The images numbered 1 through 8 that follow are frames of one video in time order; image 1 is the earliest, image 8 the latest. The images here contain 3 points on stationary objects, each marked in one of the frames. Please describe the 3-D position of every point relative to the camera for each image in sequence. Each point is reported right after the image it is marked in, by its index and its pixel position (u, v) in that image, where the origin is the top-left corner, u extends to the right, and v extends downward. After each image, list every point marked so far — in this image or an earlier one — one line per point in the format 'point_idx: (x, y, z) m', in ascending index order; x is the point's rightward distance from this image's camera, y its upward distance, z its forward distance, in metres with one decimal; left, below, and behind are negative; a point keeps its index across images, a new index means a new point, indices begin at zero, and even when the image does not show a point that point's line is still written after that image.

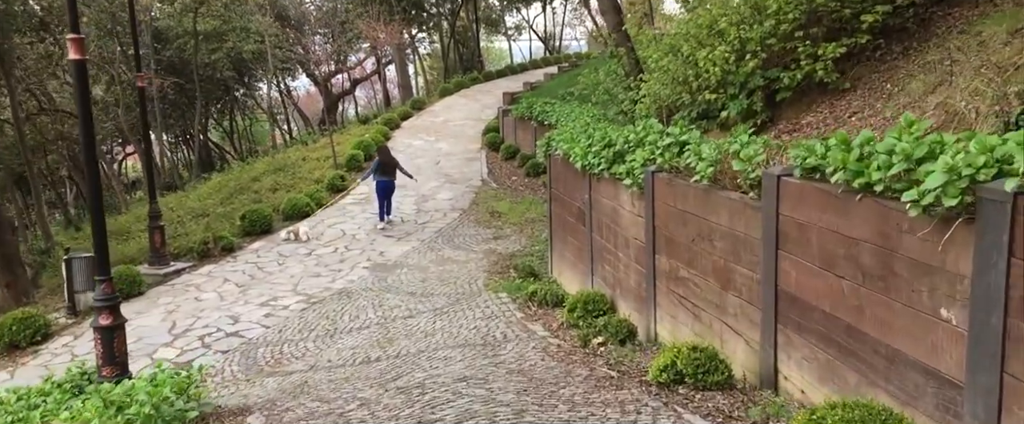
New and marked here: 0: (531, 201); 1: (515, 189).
0: (+0.3, +0.2, +13.3) m
1: (0.0, +0.4, +14.4) m
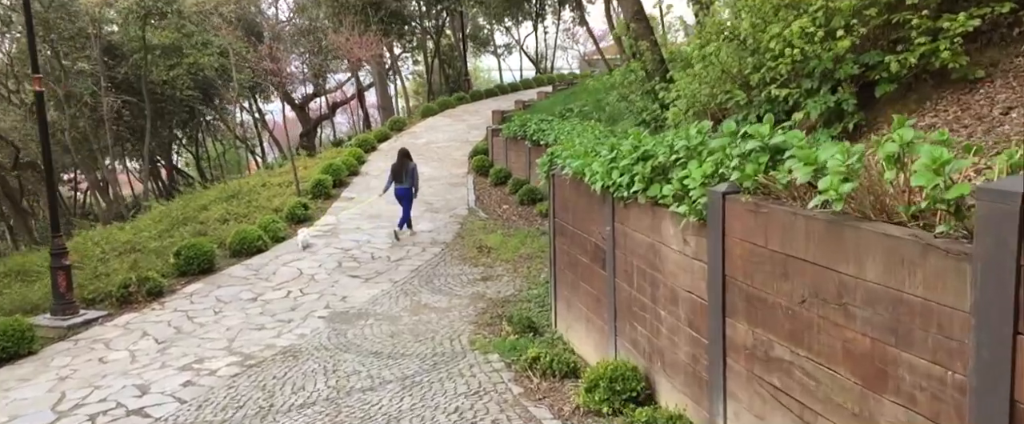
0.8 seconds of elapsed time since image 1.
0: (+0.2, -0.3, +11.3) m
1: (-0.1, -0.1, +12.4) m
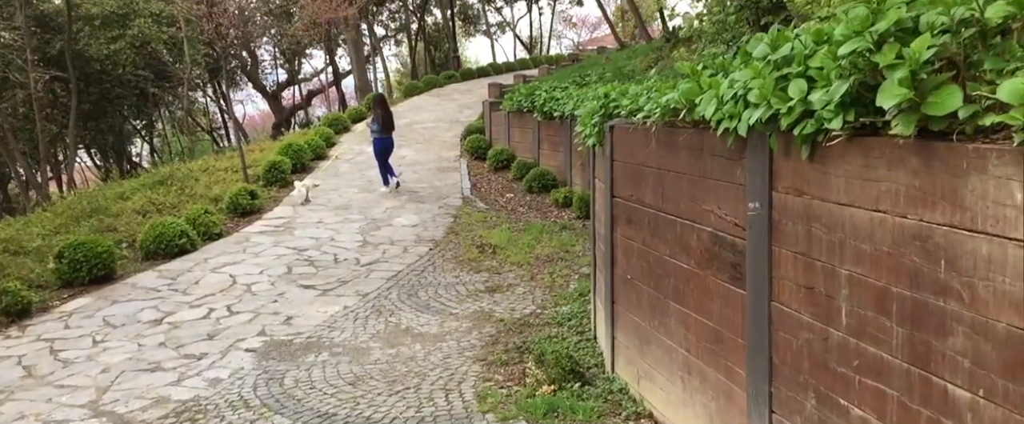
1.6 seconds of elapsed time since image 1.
0: (+0.3, -0.2, +8.6) m
1: (0.0, 0.0, +9.7) m
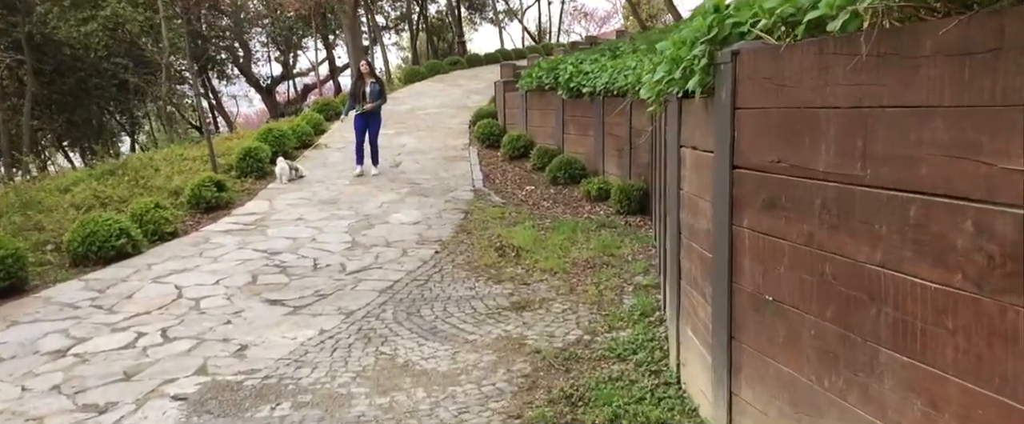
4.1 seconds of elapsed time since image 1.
0: (+0.5, -0.1, +6.9) m
1: (+0.2, +0.1, +8.0) m
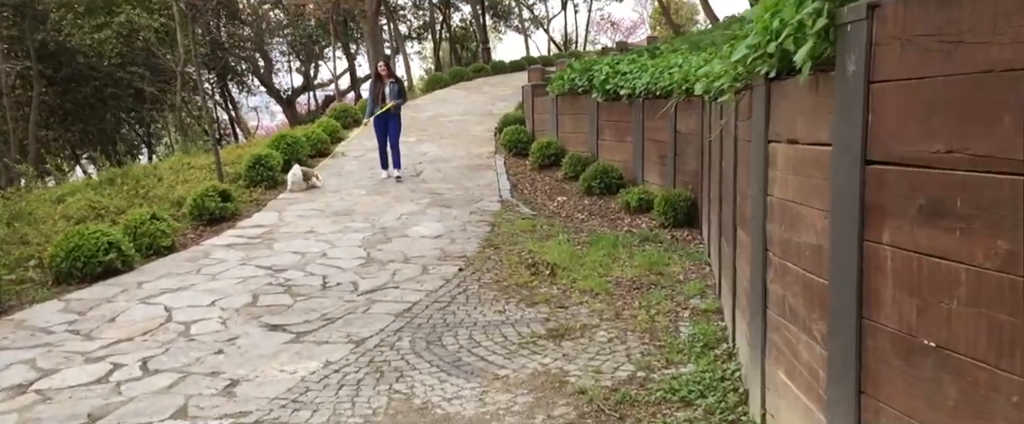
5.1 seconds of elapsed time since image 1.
0: (+0.7, -0.2, +6.2) m
1: (+0.5, 0.0, +7.3) m
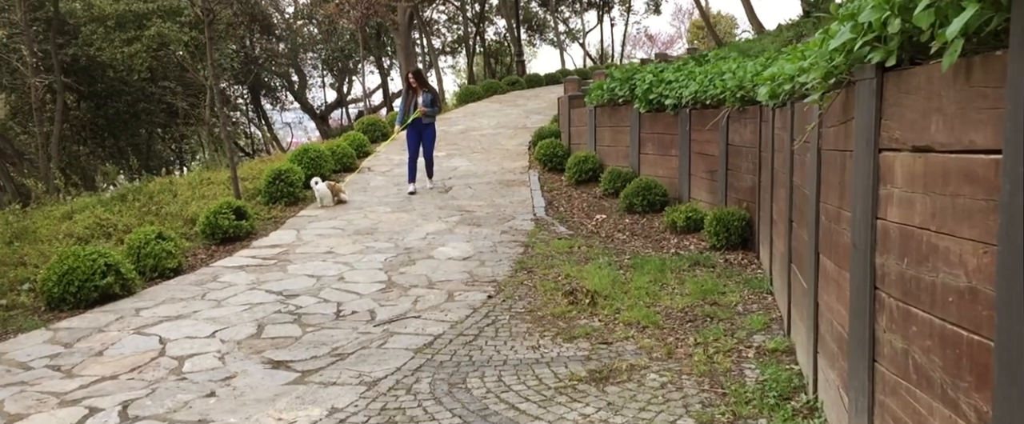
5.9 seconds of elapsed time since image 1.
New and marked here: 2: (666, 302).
0: (+0.9, -0.3, +5.6) m
1: (+0.7, -0.2, +6.7) m
2: (+0.8, -0.5, +4.7) m
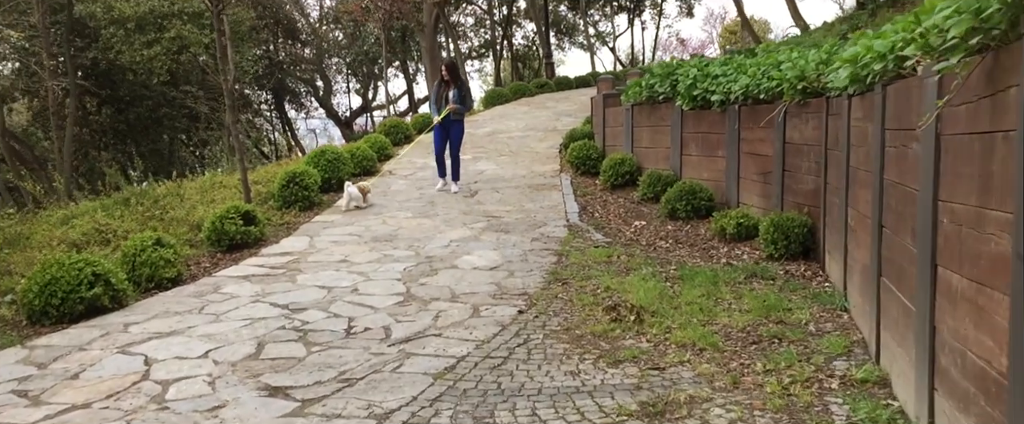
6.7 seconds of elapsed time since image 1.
0: (+1.1, -0.4, +4.9) m
1: (+1.0, -0.2, +6.1) m
2: (+1.0, -0.5, +4.1) m
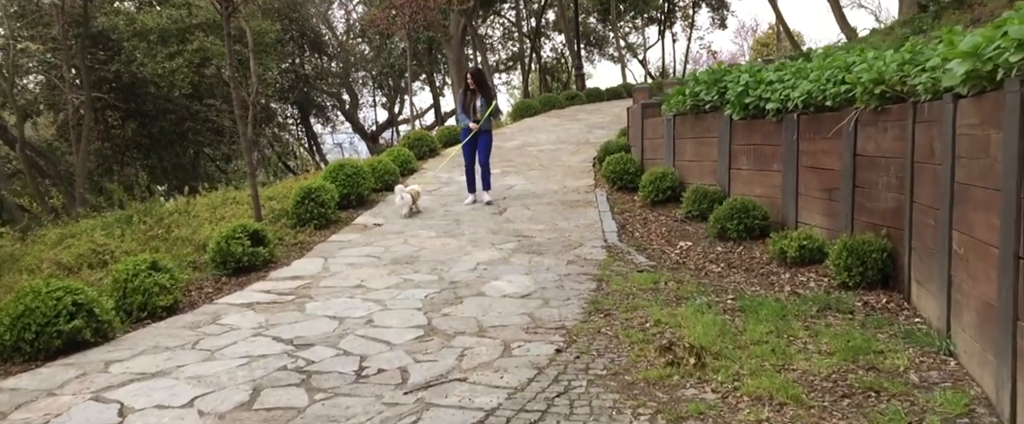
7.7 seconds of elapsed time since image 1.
0: (+1.3, -0.5, +4.3) m
1: (+1.2, -0.4, +5.4) m
2: (+1.2, -0.6, +3.4) m
